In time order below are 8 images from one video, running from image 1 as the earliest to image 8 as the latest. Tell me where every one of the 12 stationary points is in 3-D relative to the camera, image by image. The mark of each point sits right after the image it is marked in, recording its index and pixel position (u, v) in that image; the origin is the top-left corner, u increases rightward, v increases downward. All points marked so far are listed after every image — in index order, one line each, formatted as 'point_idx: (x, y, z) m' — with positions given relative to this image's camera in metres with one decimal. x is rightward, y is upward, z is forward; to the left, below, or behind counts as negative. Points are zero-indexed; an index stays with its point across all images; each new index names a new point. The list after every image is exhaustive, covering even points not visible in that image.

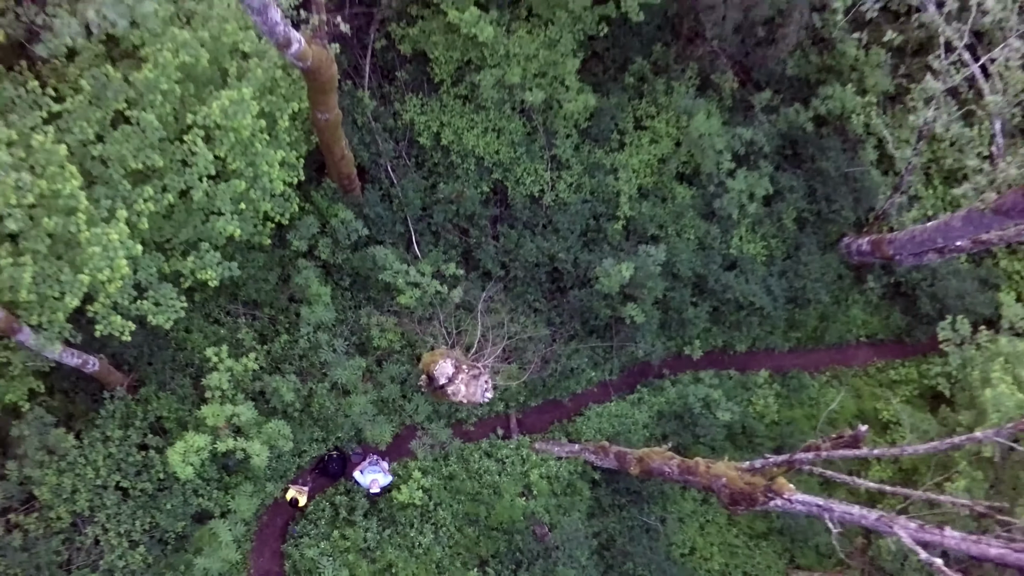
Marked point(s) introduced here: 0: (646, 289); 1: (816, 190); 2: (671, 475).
0: (+1.3, 0.0, +10.0) m
1: (+3.3, +1.1, +10.9) m
2: (+1.4, -1.6, +8.9) m
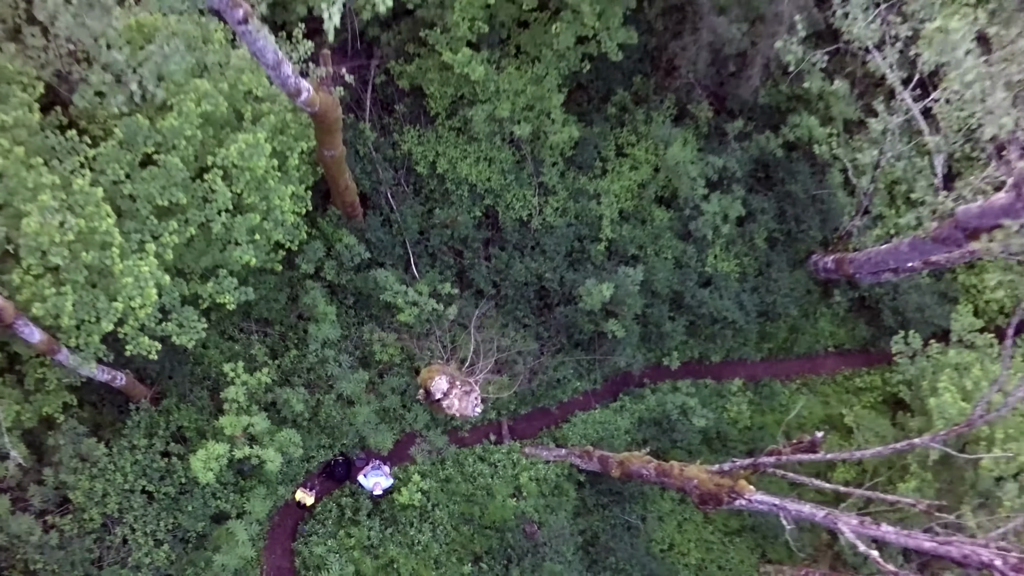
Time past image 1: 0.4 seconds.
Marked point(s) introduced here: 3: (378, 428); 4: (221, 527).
0: (+1.2, -0.2, +10.8) m
1: (+3.2, +0.9, +11.7) m
2: (+1.3, -1.8, +9.7) m
3: (-1.4, -1.4, +10.3) m
4: (-2.8, -2.3, +9.6) m
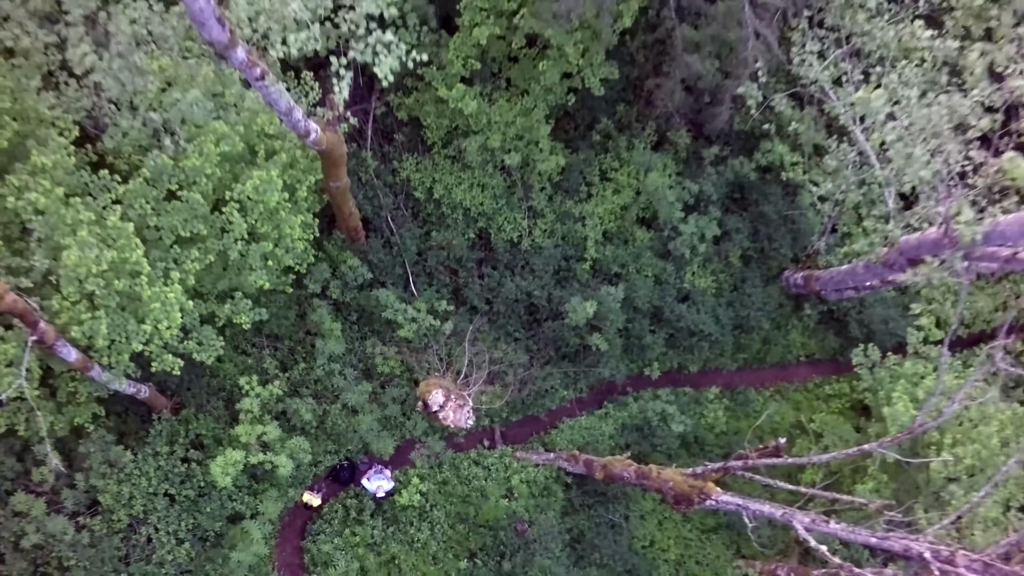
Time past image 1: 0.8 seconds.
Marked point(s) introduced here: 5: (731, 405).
0: (+1.1, -0.4, +11.7) m
1: (+3.1, +0.7, +12.6) m
2: (+1.2, -2.0, +10.6) m
3: (-1.5, -1.6, +11.2) m
4: (-2.9, -2.5, +10.5) m
5: (+2.8, -1.5, +12.8) m
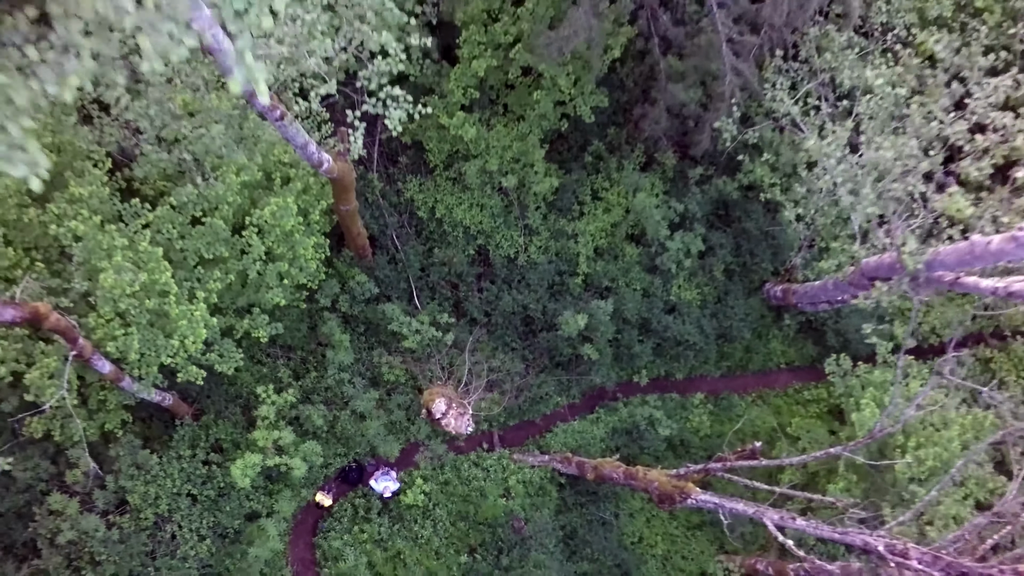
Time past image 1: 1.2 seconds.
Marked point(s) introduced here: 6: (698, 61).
0: (+1.1, -0.5, +12.5) m
1: (+3.1, +0.6, +13.4) m
2: (+1.2, -2.2, +11.4) m
3: (-1.5, -1.8, +12.0) m
4: (-2.9, -2.7, +11.3) m
5: (+2.7, -1.6, +13.6) m
6: (+2.1, +2.5, +11.1) m
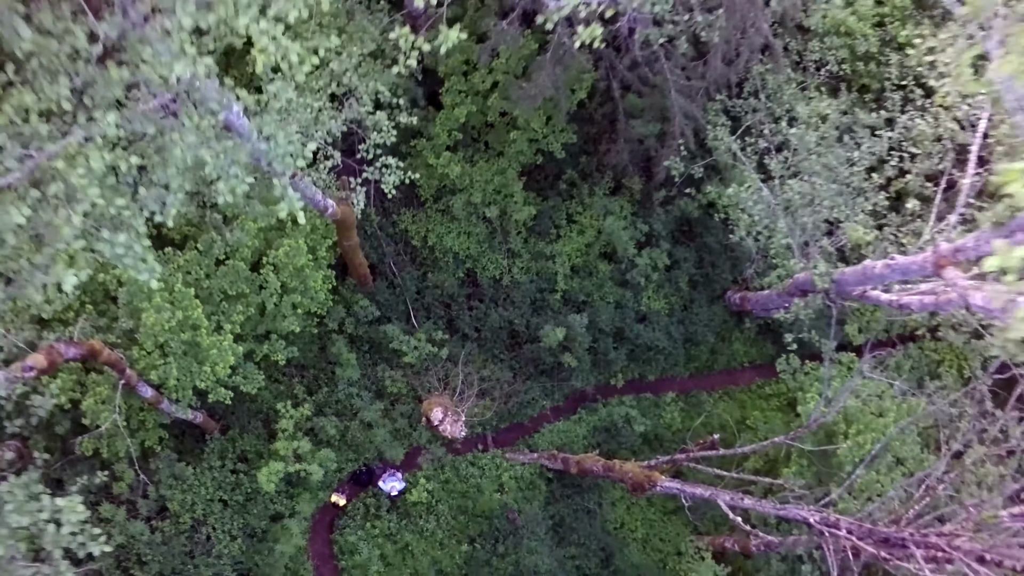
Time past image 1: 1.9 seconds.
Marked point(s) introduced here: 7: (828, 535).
0: (+0.9, -0.7, +14.1) m
1: (+2.8, +0.4, +15.0) m
2: (+1.1, -2.4, +13.0) m
3: (-1.6, -2.1, +13.5) m
4: (-3.0, -3.0, +12.9) m
5: (+2.6, -1.8, +15.1) m
6: (+1.8, +2.3, +12.6) m
7: (+3.3, -2.5, +10.3) m
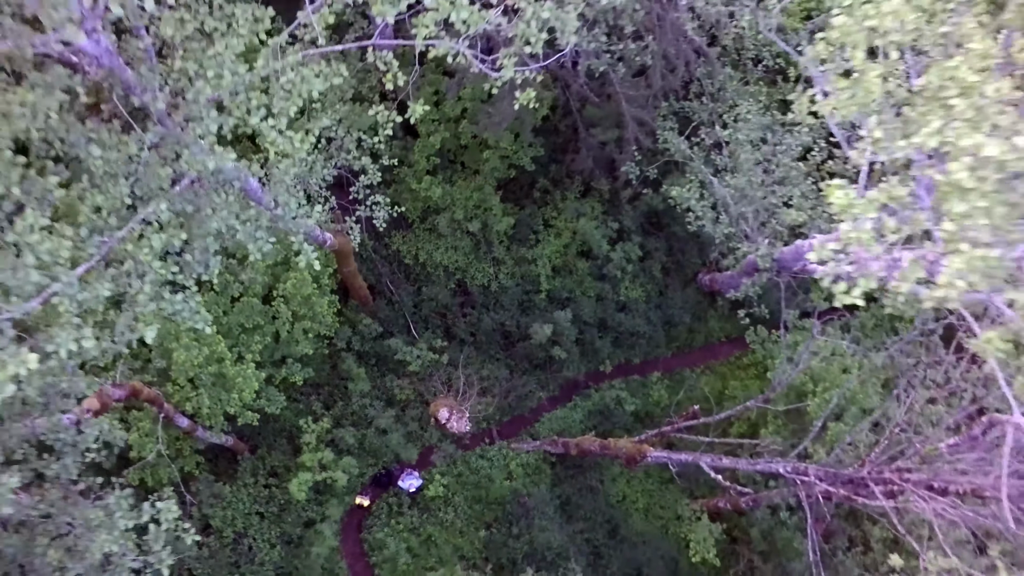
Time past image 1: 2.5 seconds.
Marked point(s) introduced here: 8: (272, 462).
0: (+0.8, -0.7, +15.4) m
1: (+2.6, +0.7, +16.3) m
2: (+1.2, -2.3, +14.3) m
3: (-1.6, -2.3, +14.9) m
4: (-2.8, -3.4, +14.2) m
5: (+2.6, -1.6, +16.5) m
6: (+1.3, +2.4, +13.9) m
7: (+3.3, -2.3, +11.7) m
8: (-3.4, -2.5, +14.2) m
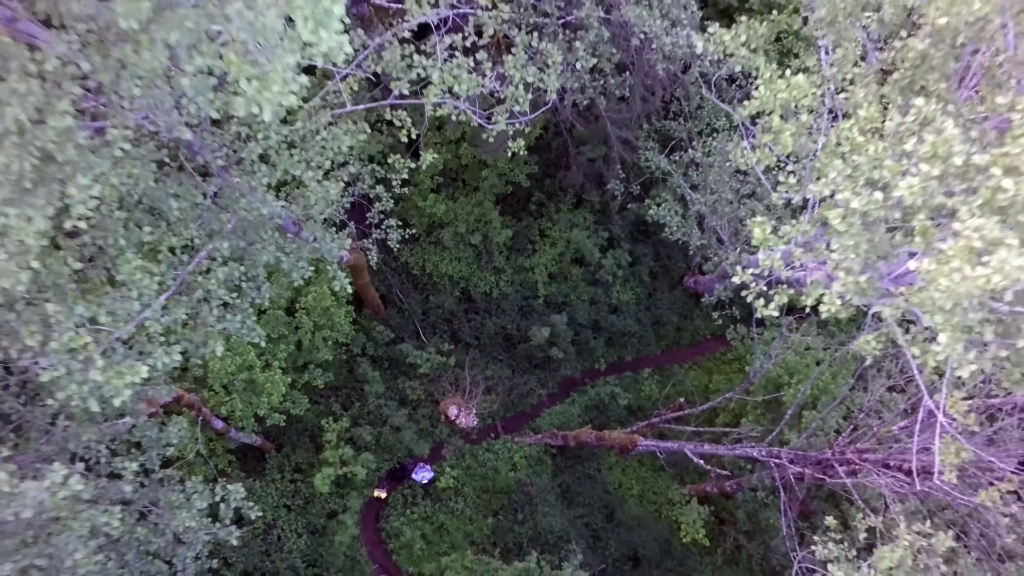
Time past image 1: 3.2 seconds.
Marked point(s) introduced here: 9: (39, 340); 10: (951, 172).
0: (+0.8, -0.8, +16.8) m
1: (+2.6, +0.6, +17.7) m
2: (+1.2, -2.4, +15.7) m
3: (-1.5, -2.5, +16.2) m
4: (-2.8, -3.6, +15.6) m
5: (+2.6, -1.6, +17.8) m
6: (+1.3, +2.4, +15.3) m
7: (+3.4, -2.3, +13.0) m
8: (-3.3, -2.6, +15.5) m
9: (-2.5, -0.3, +5.4) m
10: (+2.2, +0.6, +4.9) m
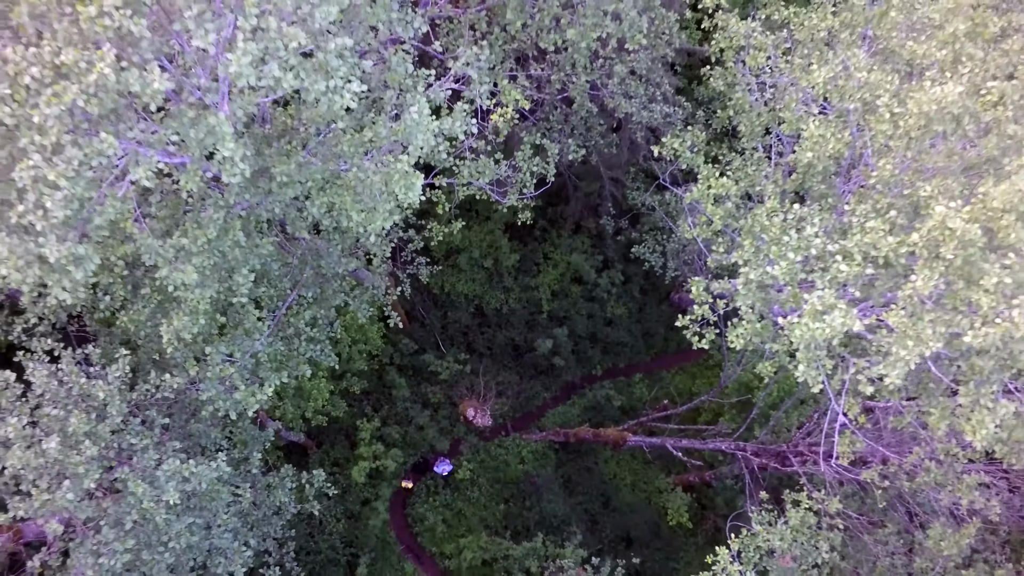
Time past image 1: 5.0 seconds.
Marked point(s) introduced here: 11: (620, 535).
0: (+1.0, -1.1, +19.3) m
1: (+2.7, +0.3, +20.2) m
2: (+1.4, -2.7, +18.2) m
3: (-1.4, -2.8, +18.8) m
4: (-2.6, -3.9, +18.1) m
5: (+2.8, -1.9, +20.3) m
6: (+1.4, +2.0, +17.8) m
7: (+3.5, -2.6, +15.5) m
8: (-3.2, -3.0, +18.1) m
9: (-2.5, -0.6, +7.9) m
10: (+2.2, +0.2, +7.4) m
11: (+1.9, -4.2, +17.4) m
